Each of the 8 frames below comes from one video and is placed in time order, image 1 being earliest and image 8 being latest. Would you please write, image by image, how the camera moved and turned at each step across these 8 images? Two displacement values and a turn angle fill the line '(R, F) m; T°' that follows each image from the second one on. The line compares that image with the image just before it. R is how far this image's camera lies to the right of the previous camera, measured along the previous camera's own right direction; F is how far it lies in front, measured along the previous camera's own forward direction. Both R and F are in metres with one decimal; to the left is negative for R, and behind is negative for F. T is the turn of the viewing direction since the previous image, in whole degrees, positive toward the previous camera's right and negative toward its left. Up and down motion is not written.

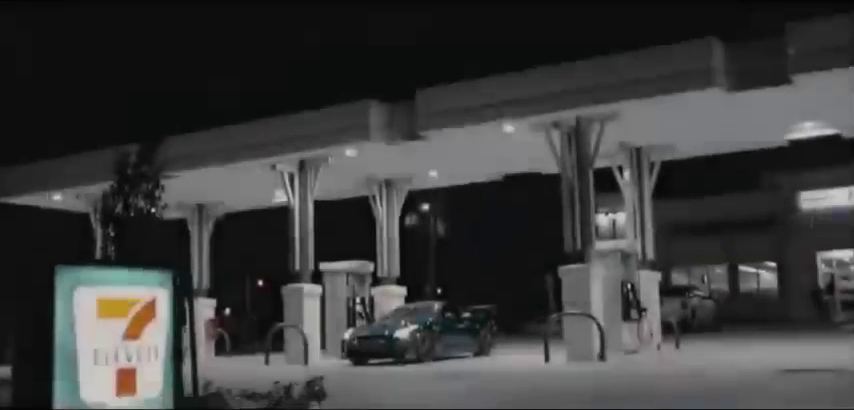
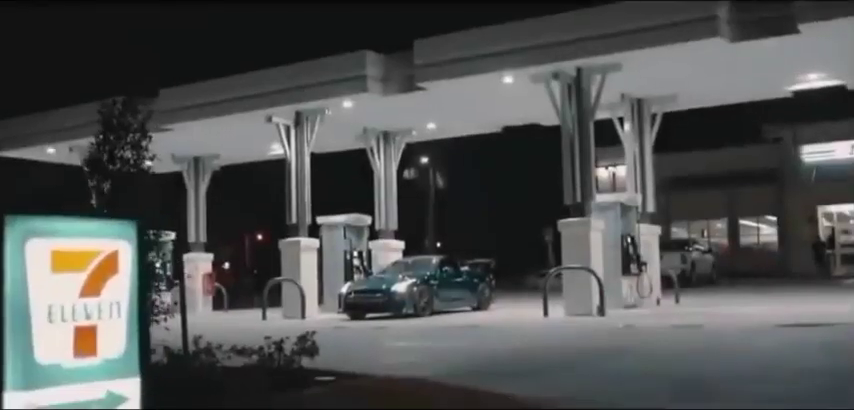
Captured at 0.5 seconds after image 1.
(0.0, +0.3) m; 0°
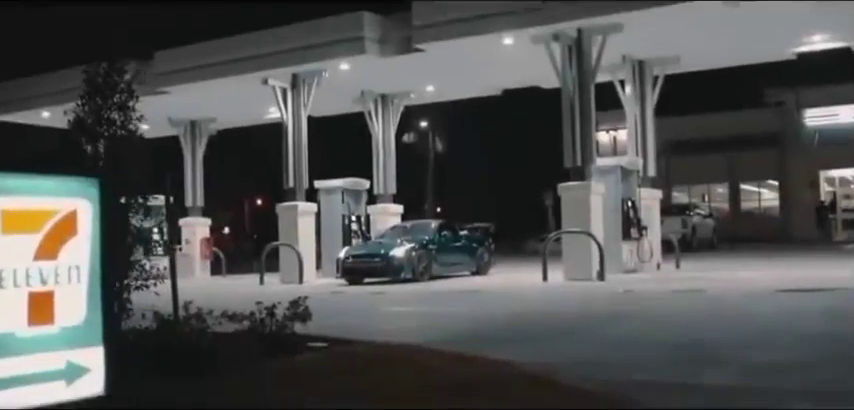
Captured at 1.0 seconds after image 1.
(0.0, +0.2) m; 0°
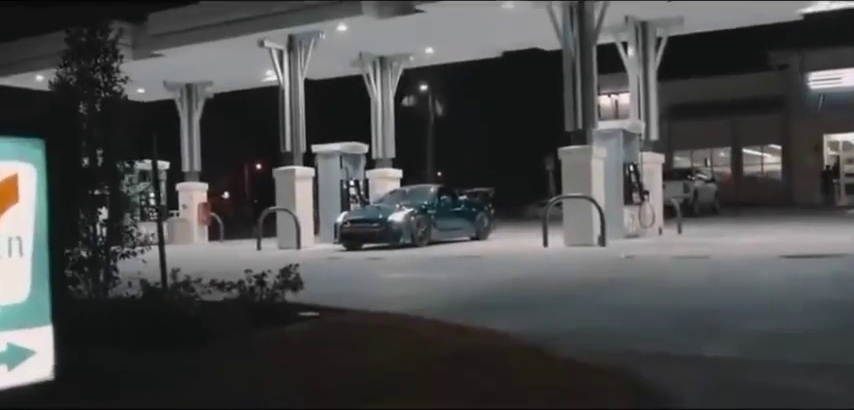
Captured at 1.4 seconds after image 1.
(0.0, +0.3) m; 0°
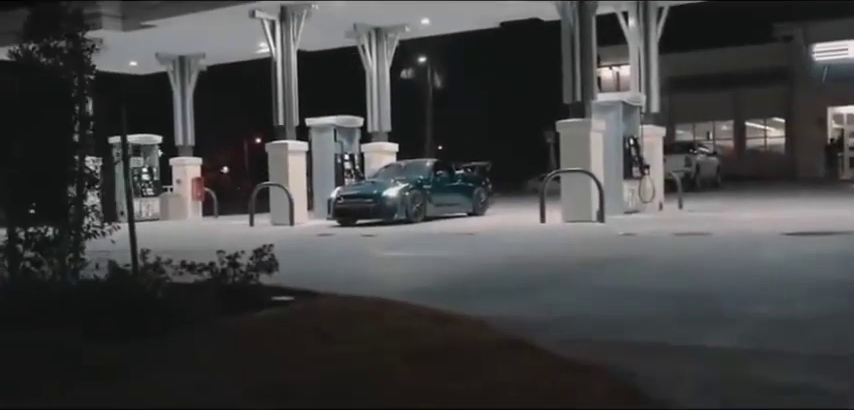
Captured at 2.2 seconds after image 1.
(+0.1, +0.5) m; 0°
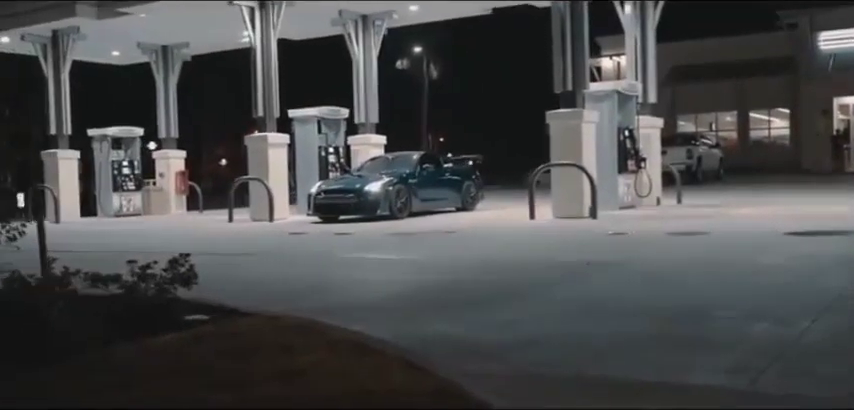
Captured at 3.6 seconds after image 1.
(+0.4, +1.0) m; 0°
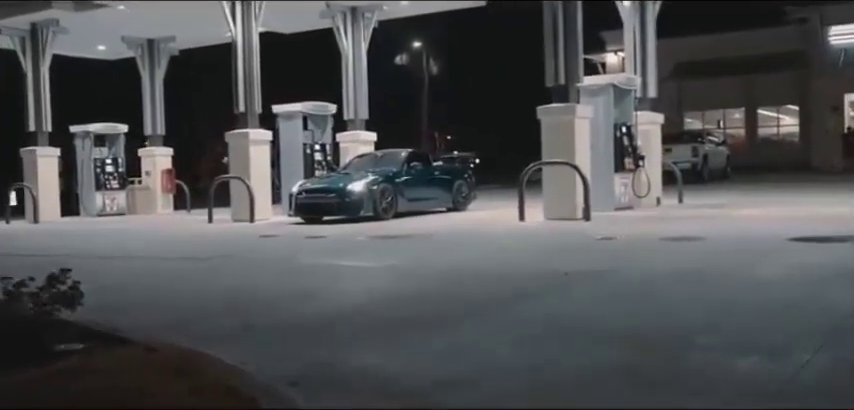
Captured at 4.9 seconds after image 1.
(+0.4, +1.0) m; -1°
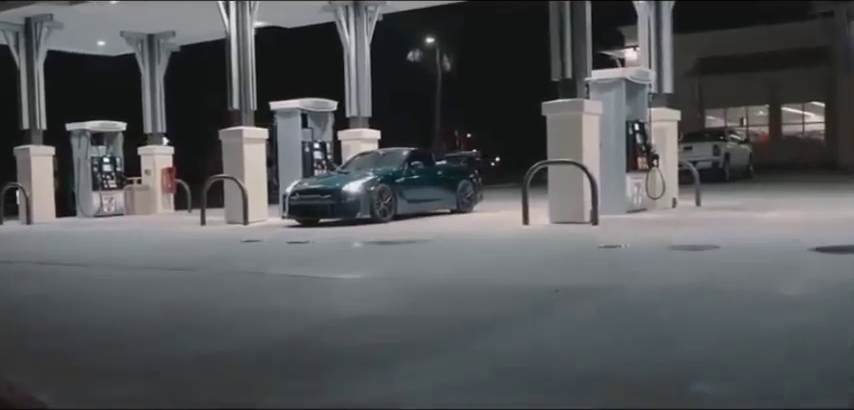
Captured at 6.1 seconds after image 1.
(+0.4, +1.0) m; -1°
